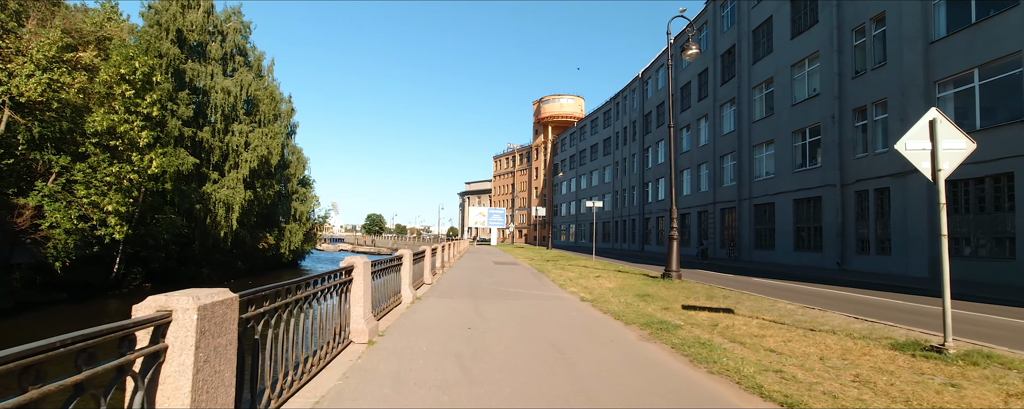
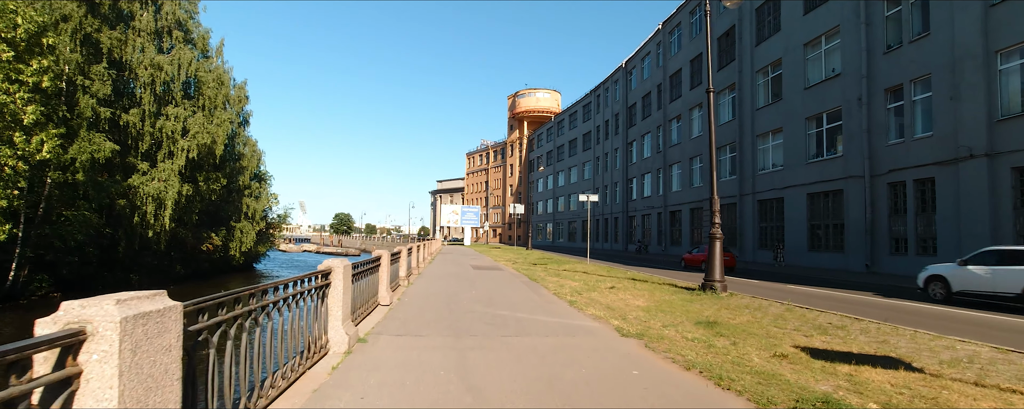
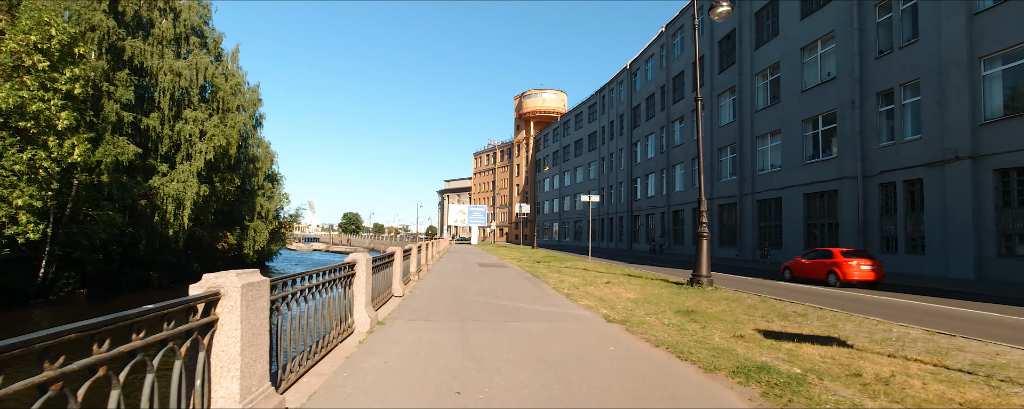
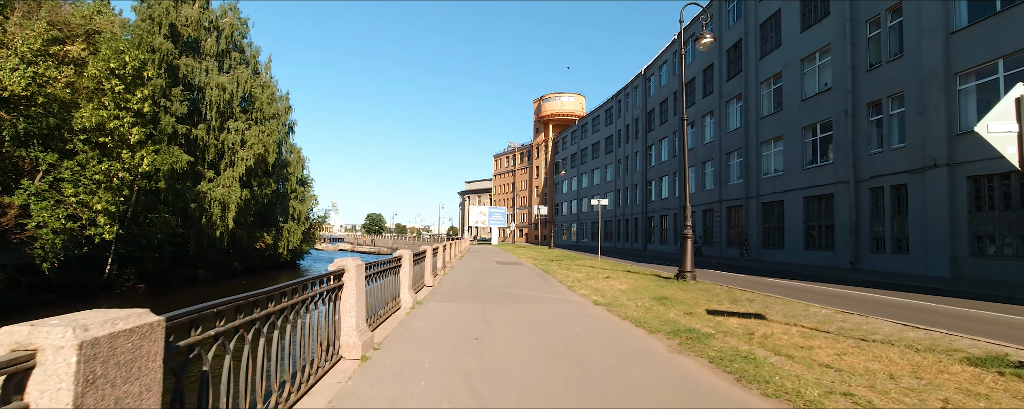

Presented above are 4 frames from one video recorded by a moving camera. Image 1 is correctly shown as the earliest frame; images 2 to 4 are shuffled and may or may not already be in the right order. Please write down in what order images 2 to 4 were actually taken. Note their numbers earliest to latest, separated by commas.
4, 3, 2
